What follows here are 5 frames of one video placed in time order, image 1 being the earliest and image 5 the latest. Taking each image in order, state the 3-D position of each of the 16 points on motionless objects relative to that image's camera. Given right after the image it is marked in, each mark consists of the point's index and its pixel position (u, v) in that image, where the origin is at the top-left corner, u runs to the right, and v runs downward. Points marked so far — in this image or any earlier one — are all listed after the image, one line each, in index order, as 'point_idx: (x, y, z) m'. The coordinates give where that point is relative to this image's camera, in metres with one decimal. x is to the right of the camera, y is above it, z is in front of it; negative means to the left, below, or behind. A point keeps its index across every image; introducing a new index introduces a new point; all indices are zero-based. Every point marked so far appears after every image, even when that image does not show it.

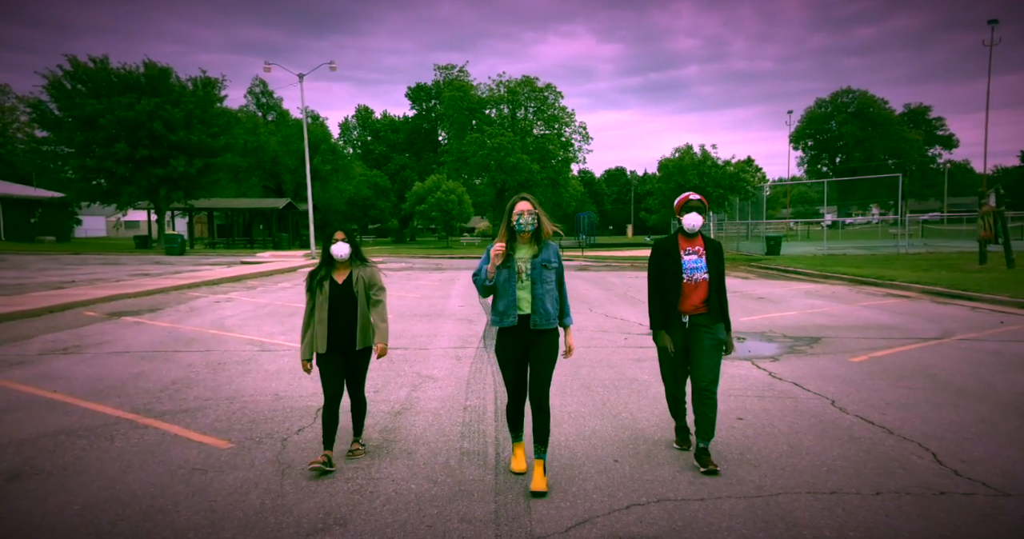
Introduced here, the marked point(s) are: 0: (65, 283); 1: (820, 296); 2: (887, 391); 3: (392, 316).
0: (-12.4, -0.4, +15.1) m
1: (+7.7, -0.6, +13.5) m
2: (+3.9, -1.3, +5.8) m
3: (-2.4, -0.9, +10.9) m
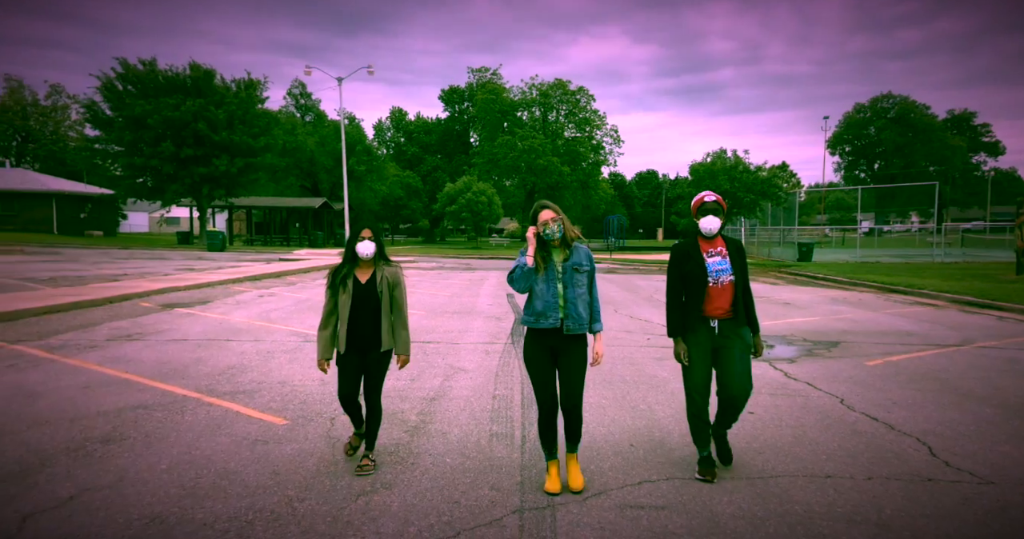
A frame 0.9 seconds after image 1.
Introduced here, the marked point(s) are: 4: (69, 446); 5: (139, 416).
0: (-11.6, -0.2, +16.2) m
1: (+8.4, -0.8, +13.6) m
2: (+4.2, -1.3, +6.0) m
3: (-1.9, -0.9, +11.4) m
4: (-3.2, -1.3, +4.0) m
5: (-3.2, -1.3, +4.7) m
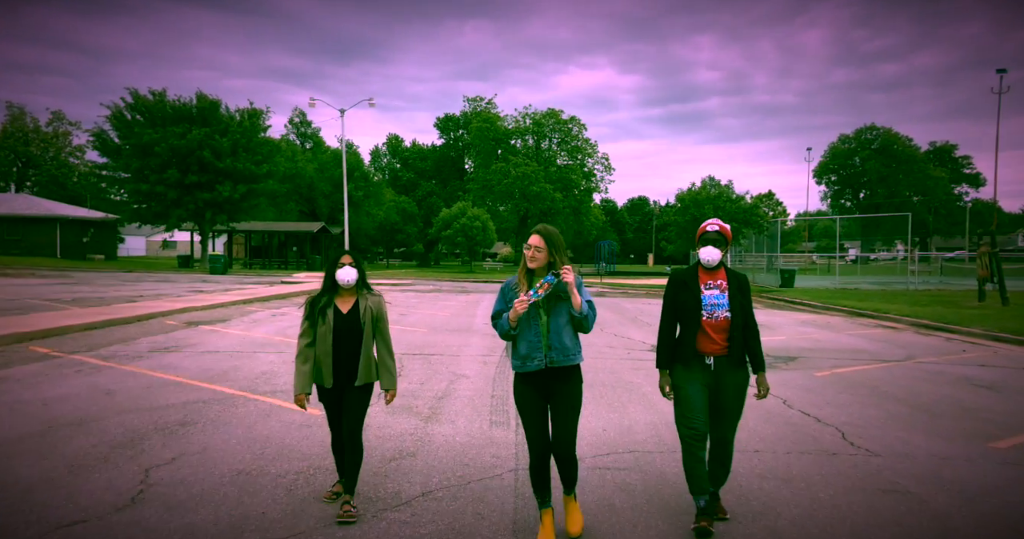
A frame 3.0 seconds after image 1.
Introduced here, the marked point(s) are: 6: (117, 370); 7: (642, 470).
0: (-11.8, -0.8, +17.1) m
1: (+8.2, -1.5, +14.7) m
2: (+4.1, -1.6, +7.1) m
3: (-2.0, -1.4, +12.5) m
4: (-3.2, -1.4, +5.0) m
5: (-3.2, -1.4, +5.7) m
6: (-5.2, -1.3, +7.1) m
7: (+1.1, -1.7, +4.5) m
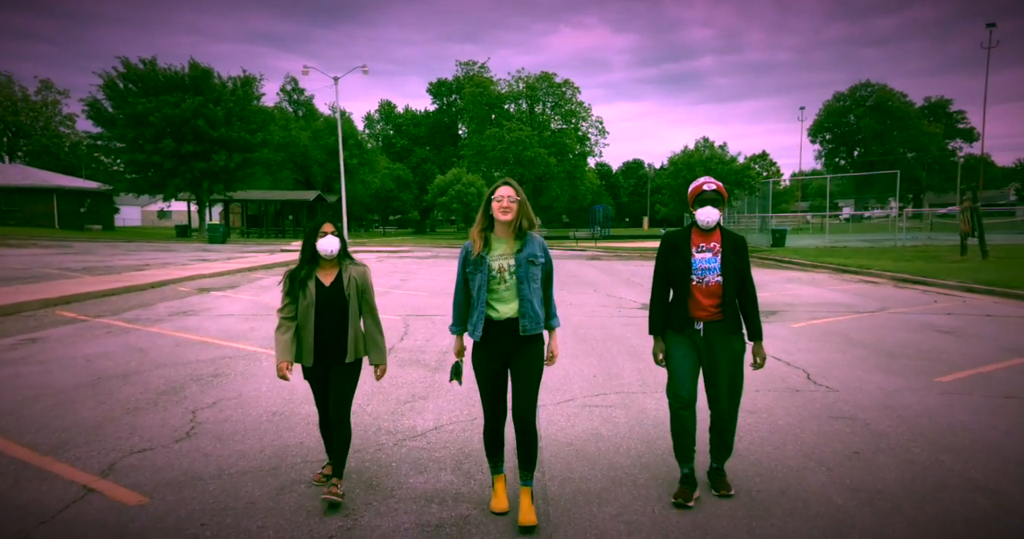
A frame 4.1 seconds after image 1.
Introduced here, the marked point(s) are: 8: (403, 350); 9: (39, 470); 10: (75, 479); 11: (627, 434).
0: (-11.9, +0.1, +17.5) m
1: (+8.1, -0.3, +15.4) m
2: (+4.1, -1.0, +7.7) m
3: (-2.0, -0.6, +13.0) m
4: (-3.2, -1.1, +5.6) m
5: (-3.3, -1.1, +6.3) m
6: (-5.2, -0.9, +7.7) m
7: (+1.1, -1.3, +5.1) m
8: (-1.5, -1.1, +7.3) m
9: (-2.9, -1.3, +3.4) m
10: (-2.7, -1.3, +3.3) m
11: (+0.9, -1.3, +4.4) m
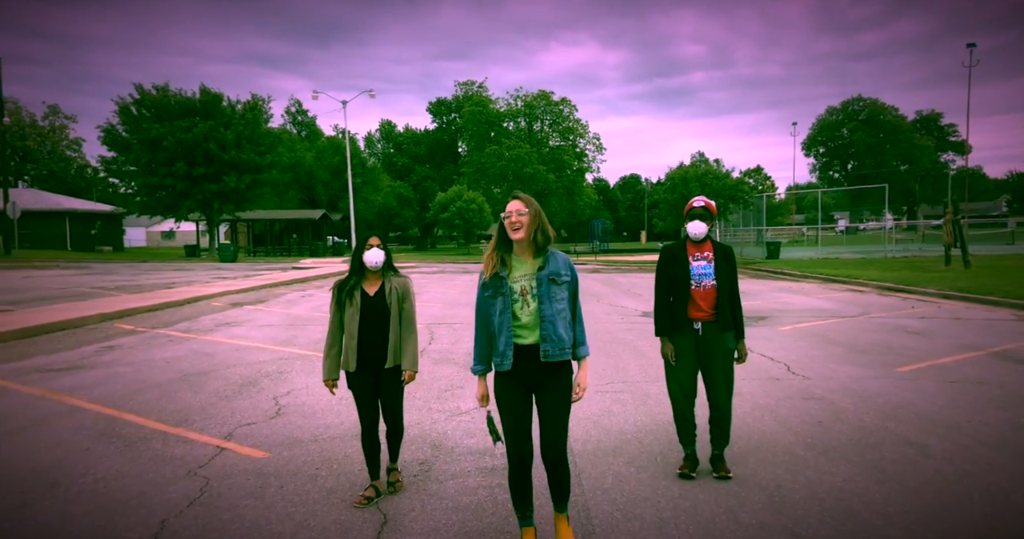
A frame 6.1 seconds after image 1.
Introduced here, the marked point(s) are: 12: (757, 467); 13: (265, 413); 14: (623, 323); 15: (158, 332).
0: (-11.7, -0.5, +18.5) m
1: (+8.4, -0.6, +16.4) m
2: (+4.4, -1.2, +8.7) m
3: (-1.8, -0.9, +14.0) m
4: (-3.0, -1.3, +6.5) m
5: (-3.0, -1.2, +7.2) m
6: (-5.0, -1.1, +8.6) m
7: (+1.4, -1.4, +6.1) m
8: (-1.2, -1.3, +8.3) m
9: (-2.7, -1.3, +4.3) m
10: (-2.4, -1.4, +4.3) m
11: (+1.2, -1.4, +5.4) m
12: (+1.8, -1.5, +4.0) m
13: (-2.3, -1.3, +5.0) m
14: (+2.2, -1.1, +10.8) m
15: (-6.0, -1.1, +9.2) m
